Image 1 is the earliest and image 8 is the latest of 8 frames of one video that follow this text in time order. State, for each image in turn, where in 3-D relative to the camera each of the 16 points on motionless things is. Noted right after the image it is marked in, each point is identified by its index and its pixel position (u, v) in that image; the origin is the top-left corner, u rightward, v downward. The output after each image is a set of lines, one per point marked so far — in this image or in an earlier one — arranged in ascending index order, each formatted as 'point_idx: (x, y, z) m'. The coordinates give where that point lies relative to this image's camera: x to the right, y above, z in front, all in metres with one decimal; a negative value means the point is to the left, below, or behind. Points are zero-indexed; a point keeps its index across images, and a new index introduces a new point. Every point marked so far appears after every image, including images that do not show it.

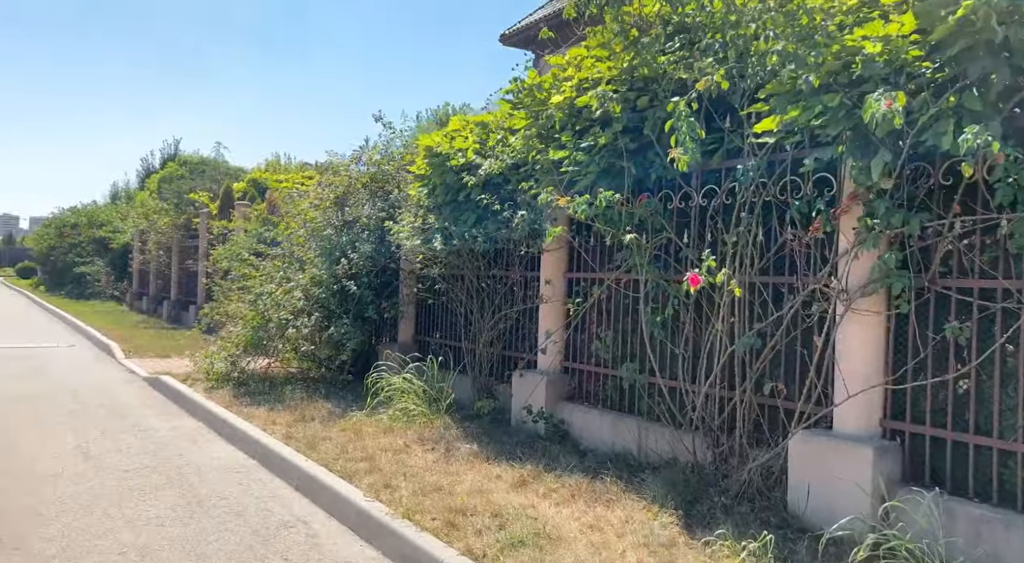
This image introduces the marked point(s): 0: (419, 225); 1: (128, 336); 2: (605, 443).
0: (-1.0, +0.6, +7.6) m
1: (-7.9, -1.1, +14.5) m
2: (+0.8, -1.4, +5.9) m
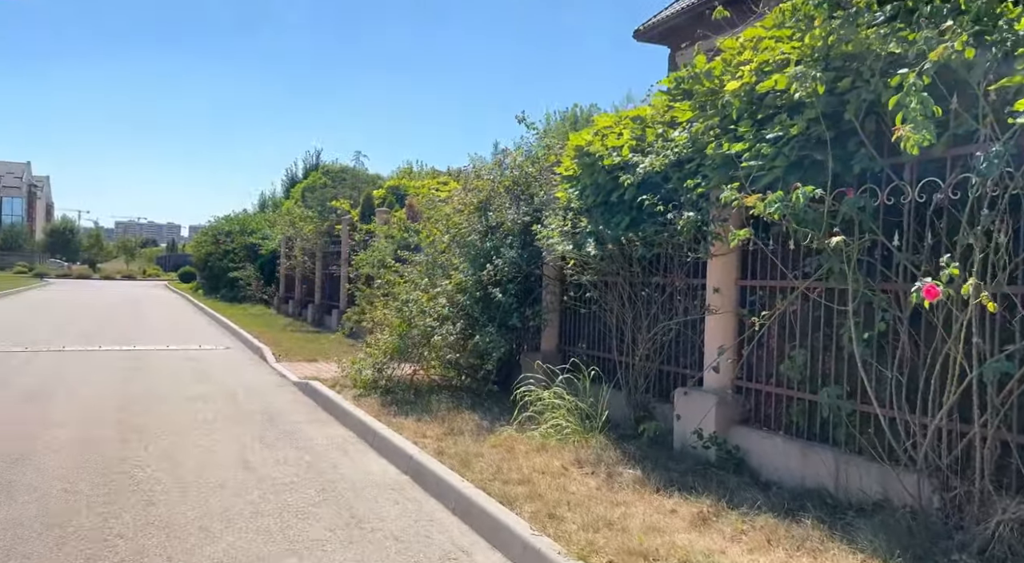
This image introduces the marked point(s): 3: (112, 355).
0: (+0.6, +0.5, +7.1) m
1: (-5.0, -1.2, +15.1) m
2: (+2.1, -1.4, +5.2) m
3: (-7.0, -1.3, +12.3) m
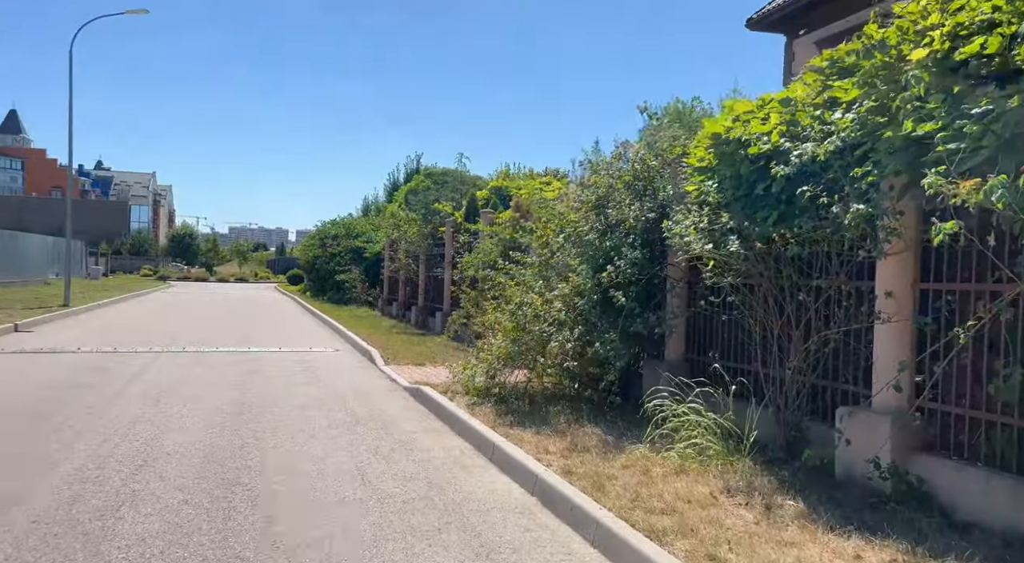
0: (+1.8, +0.5, +6.4) m
1: (-2.7, -1.3, +15.1) m
2: (+3.0, -1.5, +4.3) m
3: (-5.1, -1.3, +12.6) m
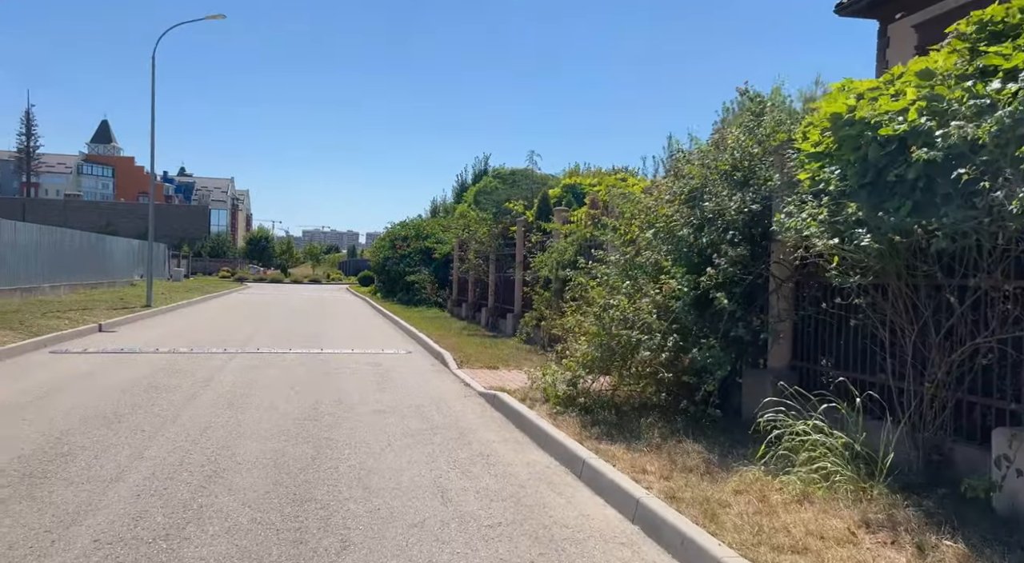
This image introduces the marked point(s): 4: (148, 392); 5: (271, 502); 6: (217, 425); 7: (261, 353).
0: (+2.5, +0.5, +5.7) m
1: (-1.1, -1.3, +14.7) m
2: (+3.5, -1.5, +3.4) m
3: (-3.7, -1.4, +12.4) m
4: (-4.6, -1.4, +8.8) m
5: (-1.6, -1.5, +4.8) m
6: (-3.0, -1.4, +7.1) m
7: (-4.6, -1.3, +12.9) m
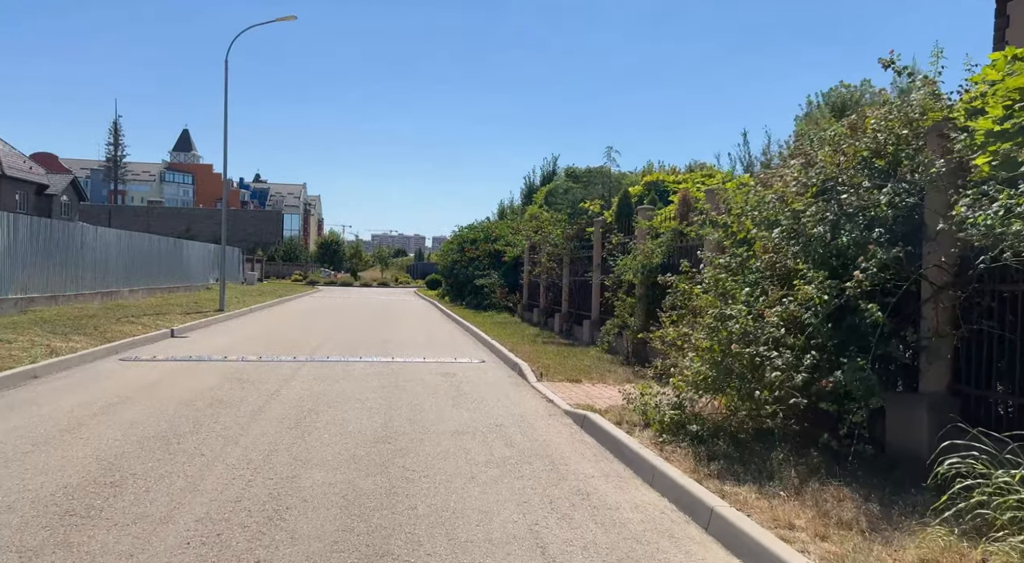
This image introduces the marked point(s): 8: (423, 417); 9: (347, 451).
0: (+3.3, +0.5, +4.5) m
1: (+0.4, -1.4, +13.8) m
2: (+4.1, -1.5, +2.2) m
3: (-2.3, -1.4, +11.8) m
4: (-3.5, -1.5, +8.2) m
5: (-1.0, -1.6, +4.0) m
6: (-2.1, -1.5, +6.4) m
7: (-3.2, -1.4, +12.3) m
8: (-1.0, -1.5, +8.0) m
9: (-1.5, -1.5, +6.4) m
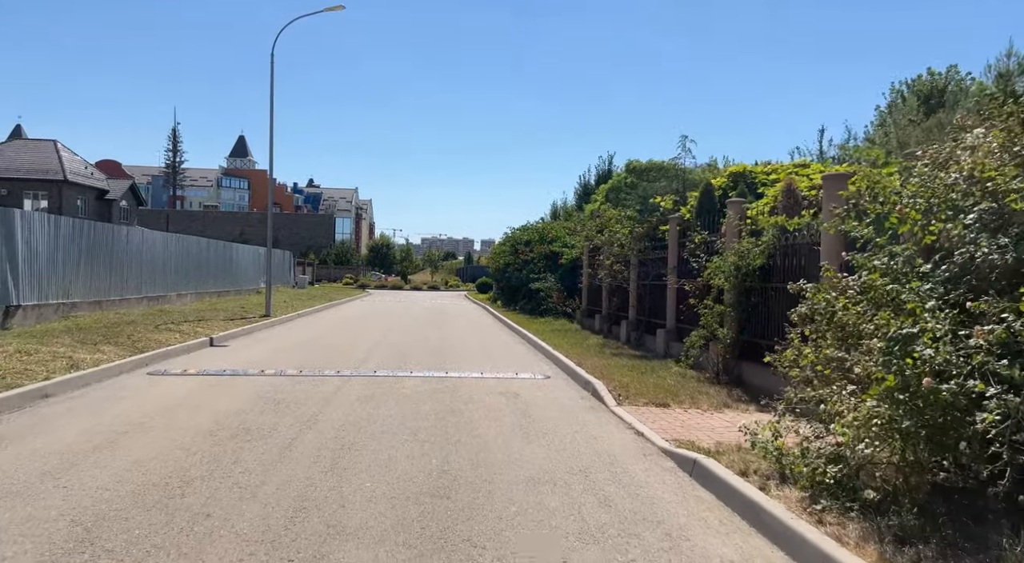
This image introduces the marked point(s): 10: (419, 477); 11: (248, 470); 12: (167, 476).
0: (+3.8, +0.4, +2.6) m
1: (+1.6, -1.5, +12.1) m
2: (+4.4, -1.5, +0.3) m
3: (-1.3, -1.5, +10.3) m
4: (-2.7, -1.5, +6.9) m
5: (-0.5, -1.6, +2.4) m
6: (-1.4, -1.6, +4.9) m
7: (-2.1, -1.5, +10.9) m
8: (-0.2, -1.6, +6.4) m
9: (-0.8, -1.6, +4.9) m
10: (-0.8, -1.6, +5.7) m
11: (-2.2, -1.6, +5.8) m
12: (-2.7, -1.5, +5.6) m
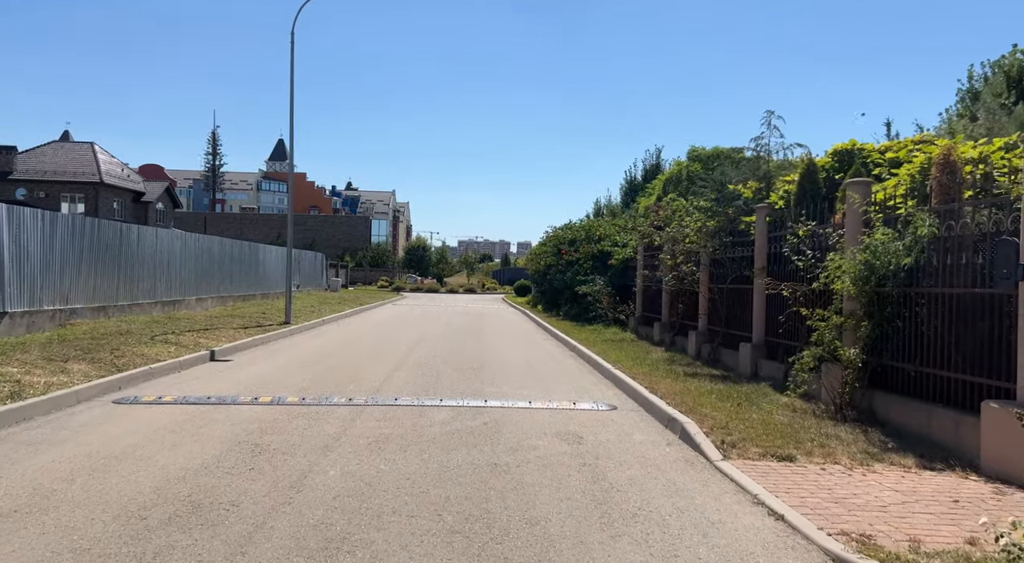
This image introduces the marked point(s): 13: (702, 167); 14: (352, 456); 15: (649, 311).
0: (+4.1, +0.4, 0.0) m
1: (+2.4, -1.5, +9.6) m
2: (+4.6, -1.6, -2.4) m
3: (-0.6, -1.6, +7.9) m
4: (-2.2, -1.6, +4.5) m
5: (-0.2, -1.6, 0.0) m
6: (-1.0, -1.6, +2.5) m
7: (-1.4, -1.5, +8.6) m
8: (+0.3, -1.6, +4.0) m
9: (-0.4, -1.6, +2.5) m
10: (-0.3, -1.6, +3.3) m
11: (-1.7, -1.6, +3.5) m
12: (-2.3, -1.6, +3.2) m
13: (+5.3, +3.2, +19.6) m
14: (-1.5, -1.6, +6.4) m
15: (+3.7, -0.8, +19.2) m
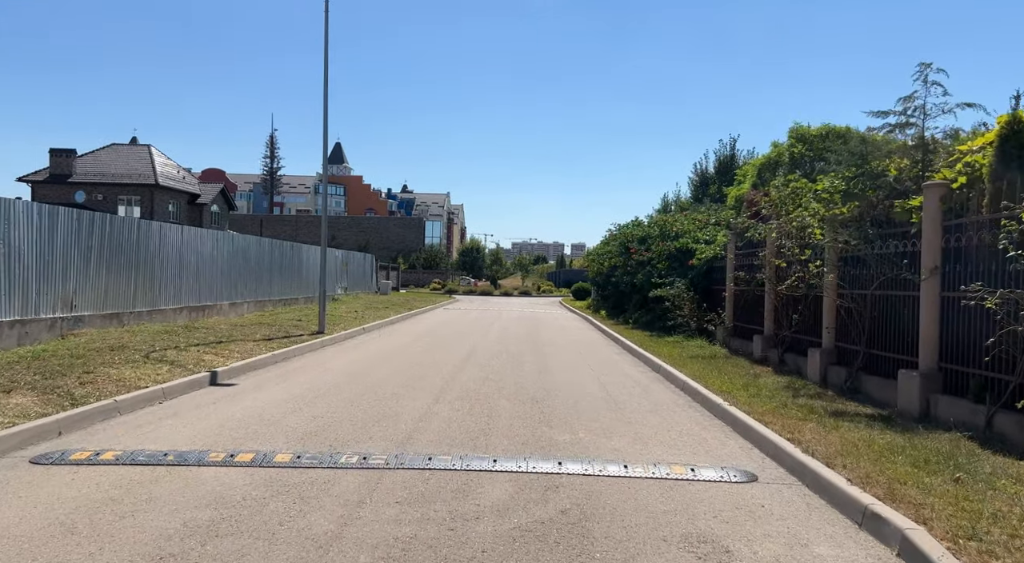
0: (+4.1, +0.4, -3.2) m
1: (+3.2, -1.6, +6.5) m
2: (+4.5, -1.6, -5.6) m
3: (+0.1, -1.6, +5.0) m
4: (-1.8, -1.6, +1.8) m
5: (-0.1, -1.7, -2.9) m
6: (-0.8, -1.7, -0.3) m
7: (-0.7, -1.6, +5.8) m
8: (+0.6, -1.7, +1.1) m
9: (-0.2, -1.7, -0.4) m
10: (0.0, -1.7, +0.4) m
11: (-1.4, -1.6, +0.7) m
12: (-2.0, -1.6, +0.5) m
13: (+6.8, +3.1, +16.2) m
14: (-0.9, -1.6, +3.6) m
15: (+5.3, -0.9, +15.9) m
